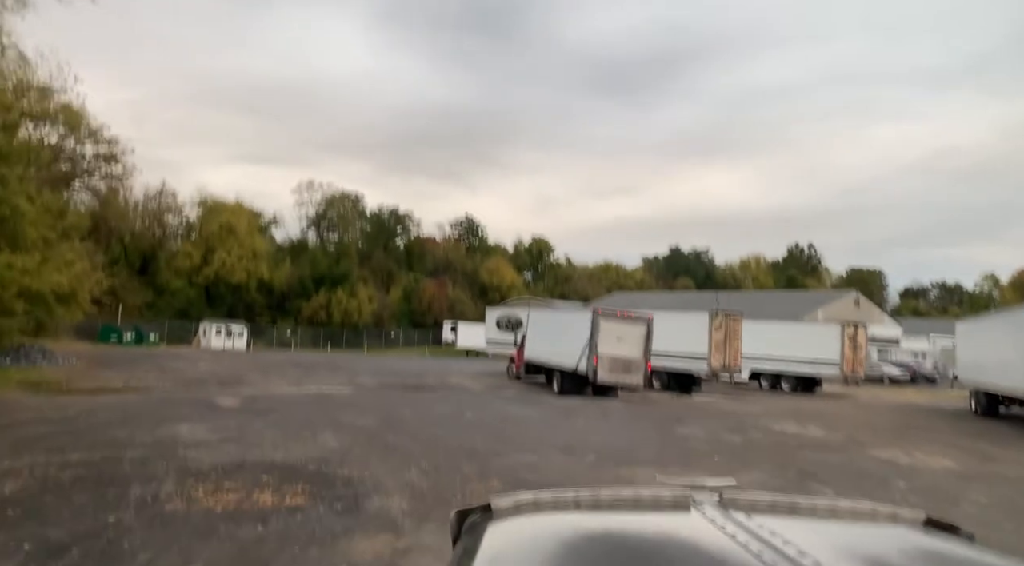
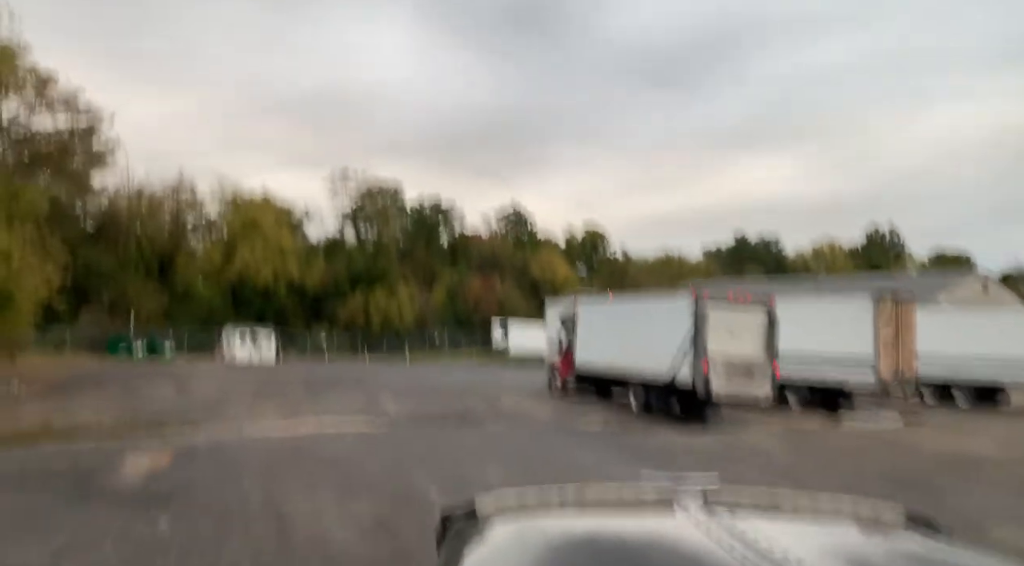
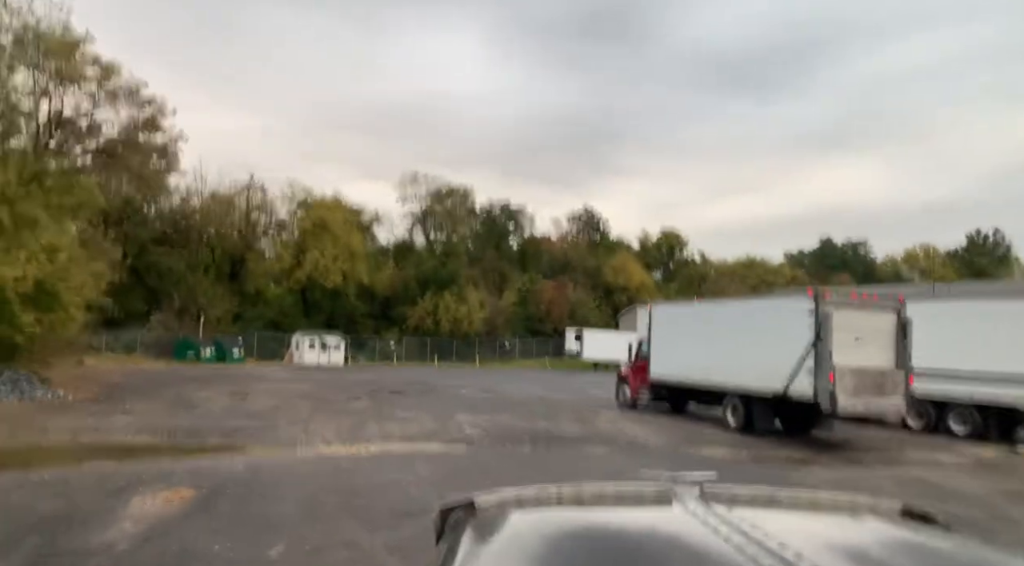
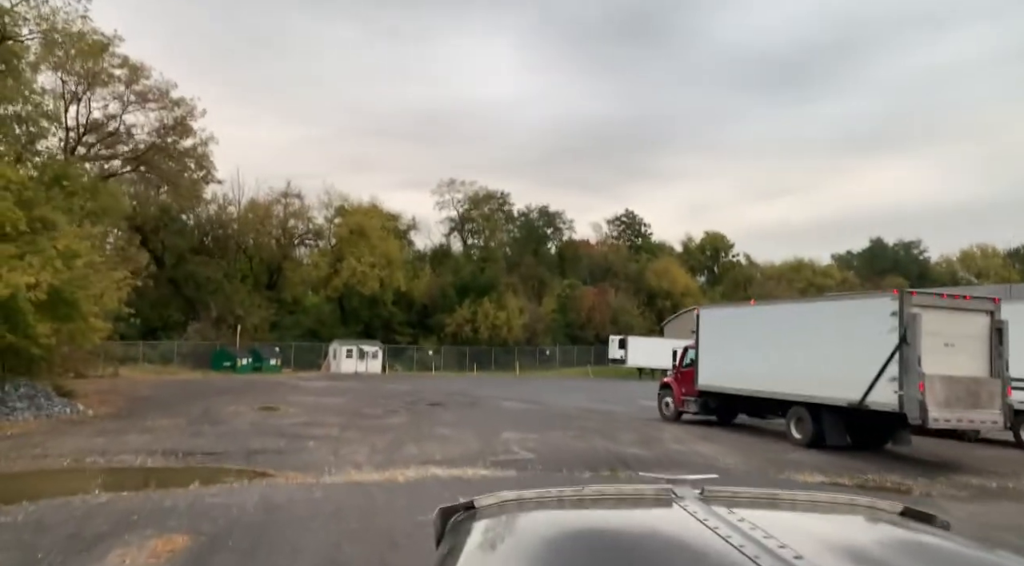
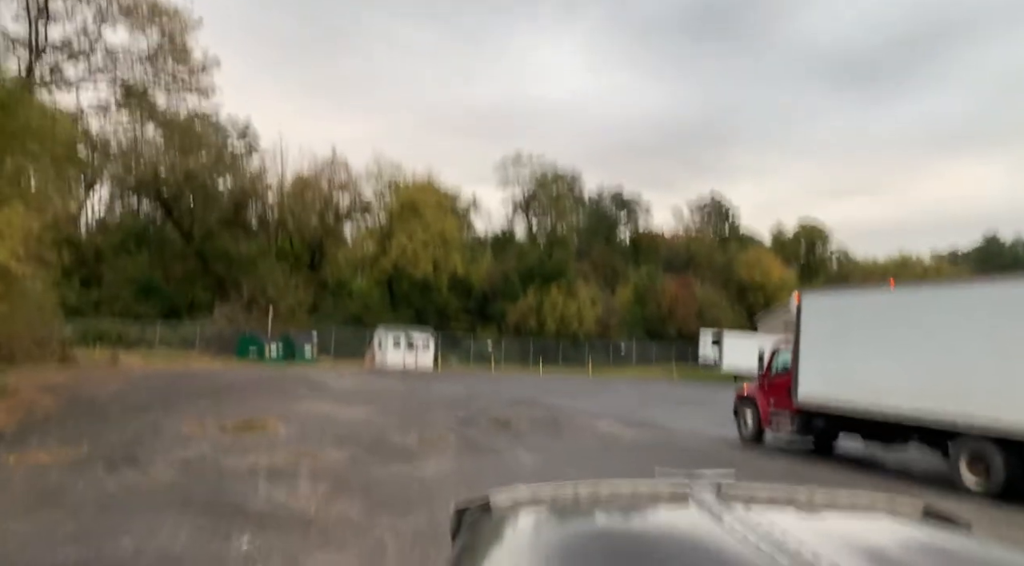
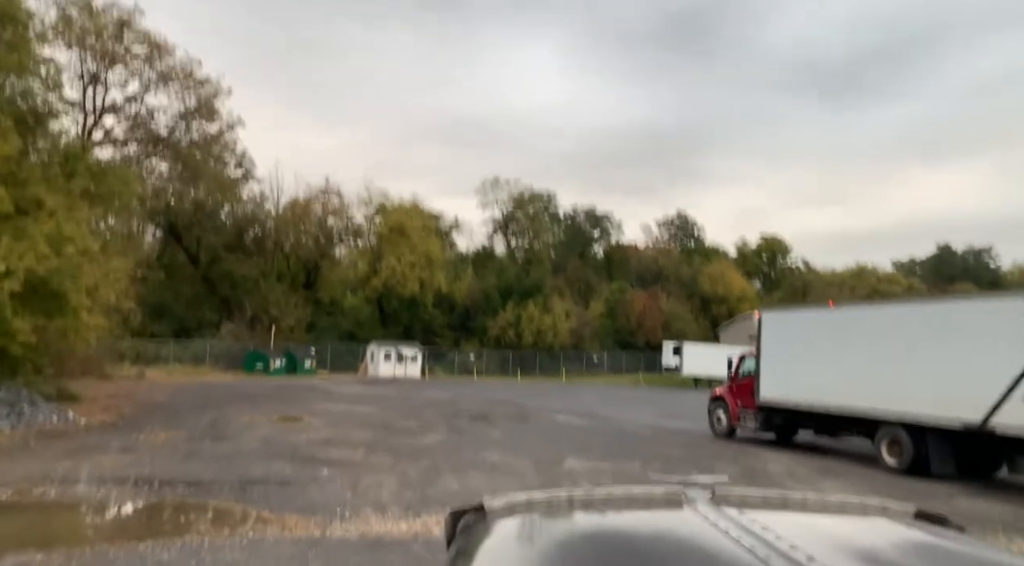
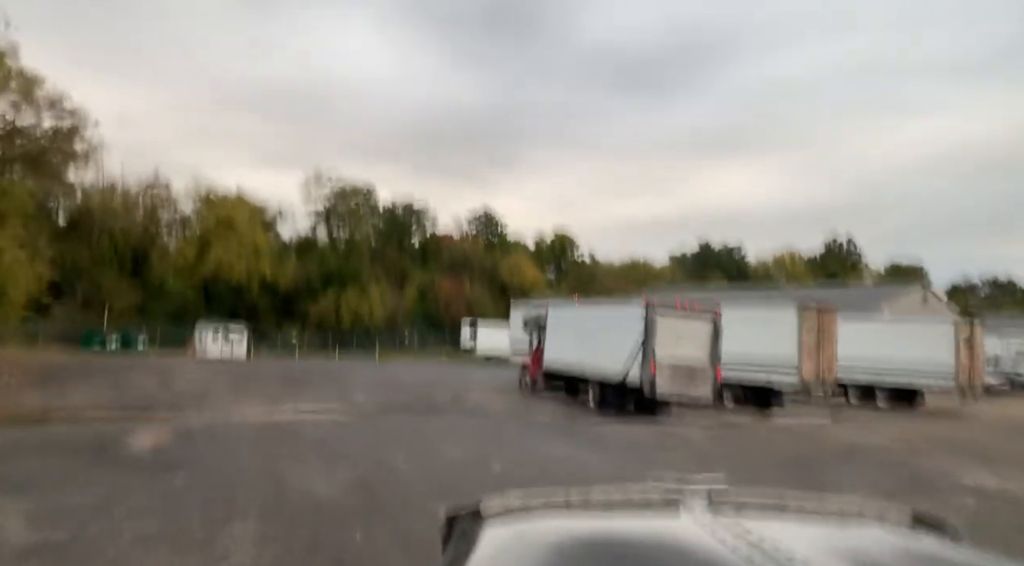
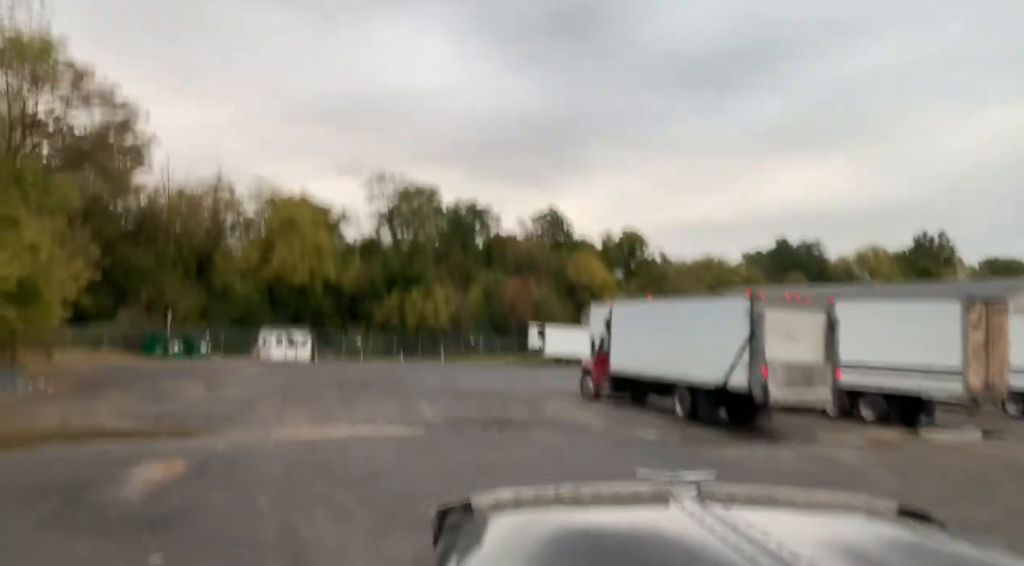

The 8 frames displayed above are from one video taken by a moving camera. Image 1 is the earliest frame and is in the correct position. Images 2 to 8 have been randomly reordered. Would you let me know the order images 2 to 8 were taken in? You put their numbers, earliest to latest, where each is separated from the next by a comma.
7, 2, 8, 3, 4, 6, 5
